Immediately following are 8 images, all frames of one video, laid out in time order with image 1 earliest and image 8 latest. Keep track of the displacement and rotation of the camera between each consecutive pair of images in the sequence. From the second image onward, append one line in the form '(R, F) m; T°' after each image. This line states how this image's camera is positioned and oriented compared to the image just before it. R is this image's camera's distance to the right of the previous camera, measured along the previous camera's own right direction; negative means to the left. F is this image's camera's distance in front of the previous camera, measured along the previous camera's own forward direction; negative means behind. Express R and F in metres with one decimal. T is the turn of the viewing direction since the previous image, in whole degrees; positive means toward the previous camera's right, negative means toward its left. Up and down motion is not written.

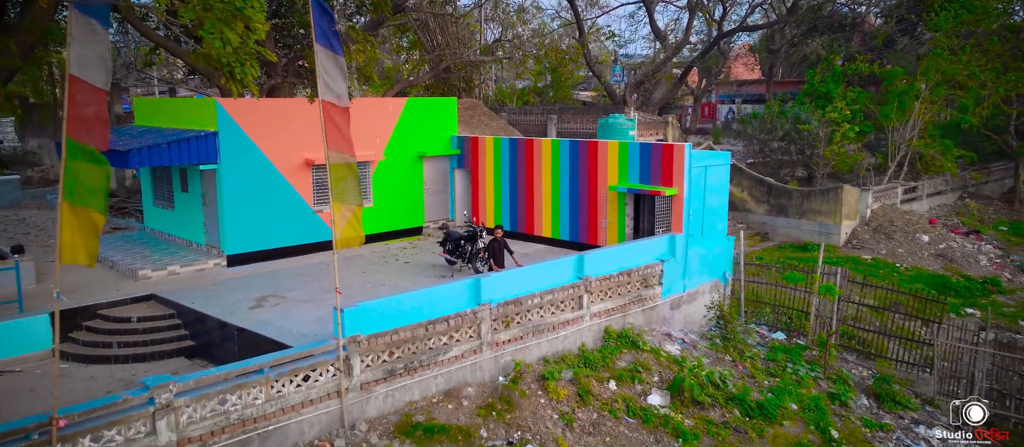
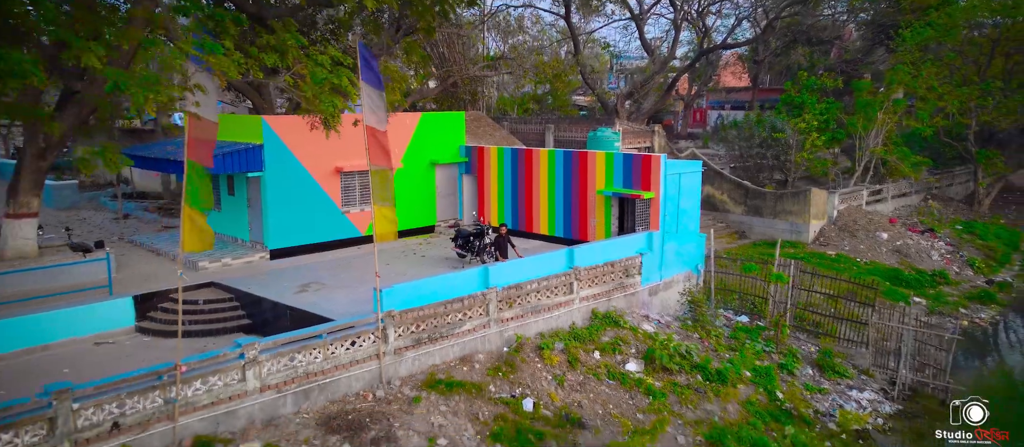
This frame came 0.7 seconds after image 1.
(0.0, -2.1) m; 0°
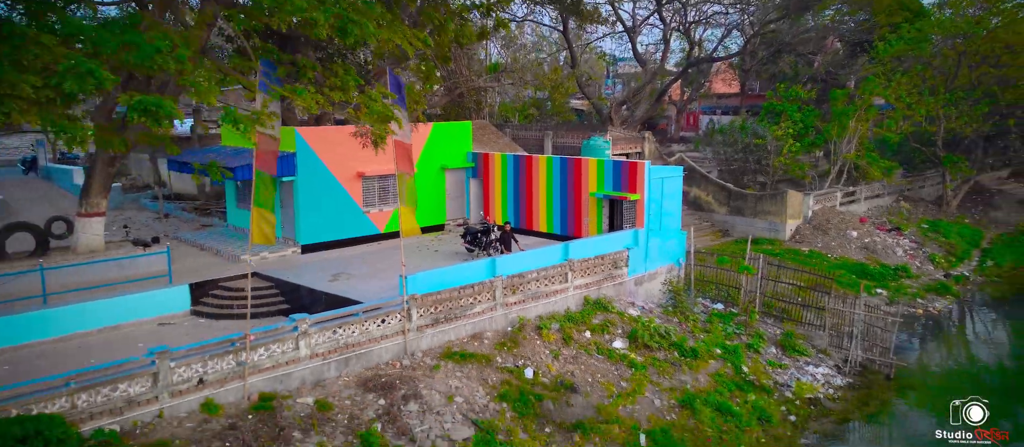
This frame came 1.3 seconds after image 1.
(-0.1, -1.9) m; 0°
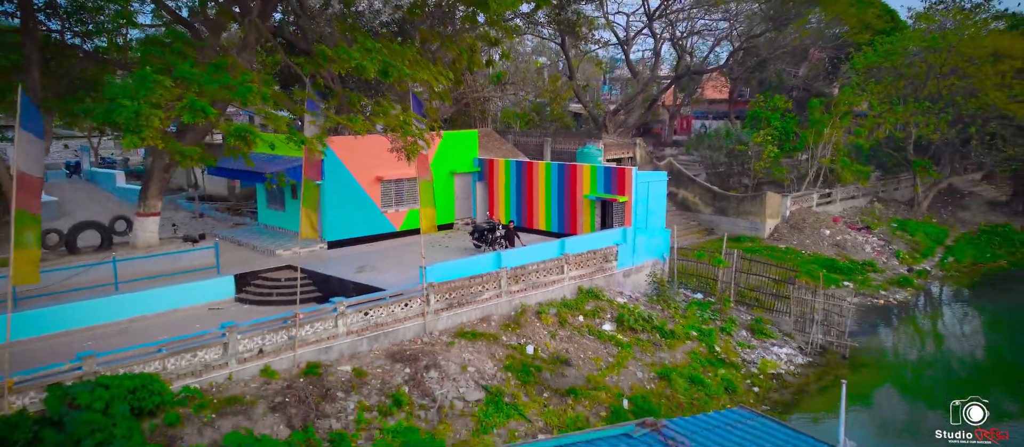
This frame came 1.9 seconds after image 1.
(-0.1, -2.0) m; 0°
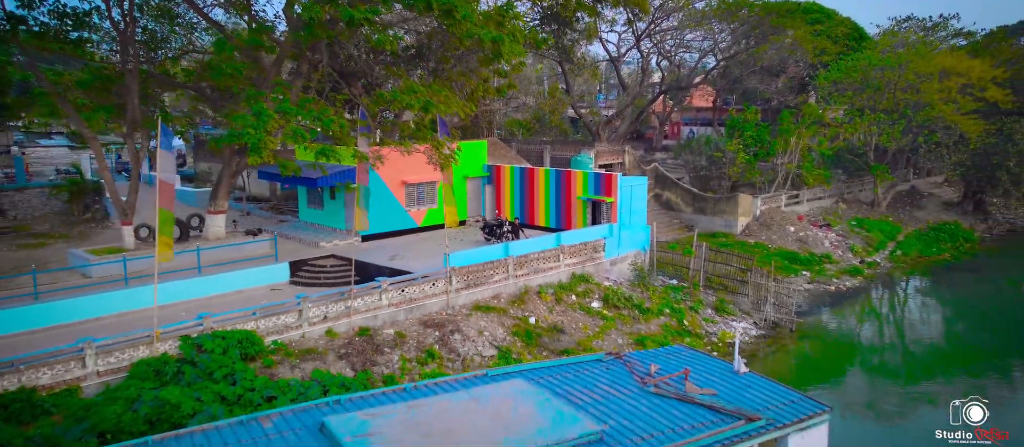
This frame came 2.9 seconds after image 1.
(-0.1, -3.4) m; 0°
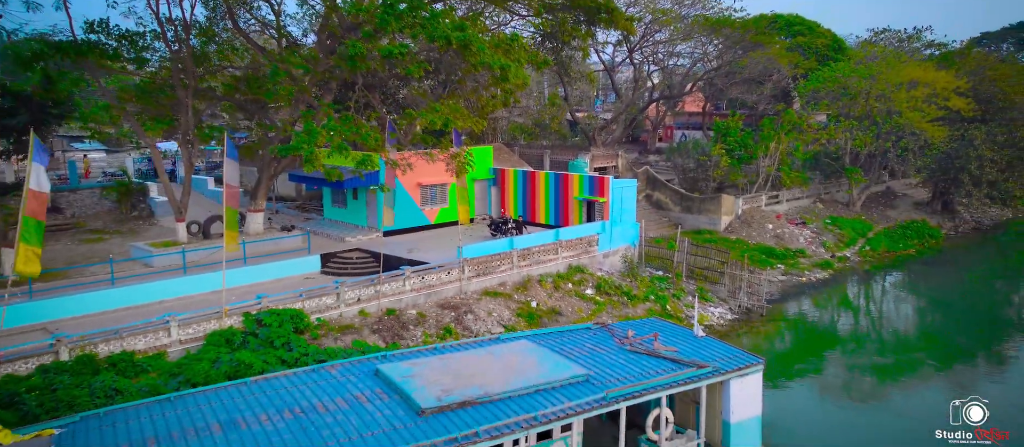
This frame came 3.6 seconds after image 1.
(-0.1, -2.6) m; 0°
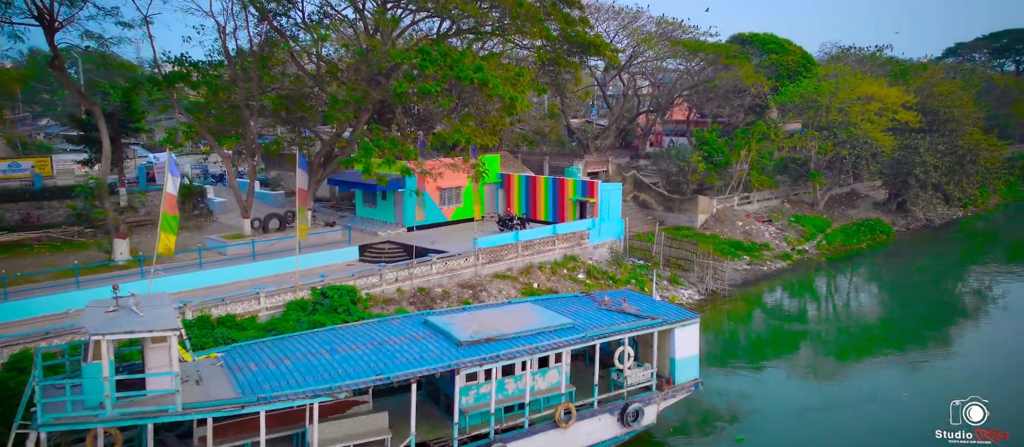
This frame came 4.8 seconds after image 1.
(-0.2, -4.5) m; 0°
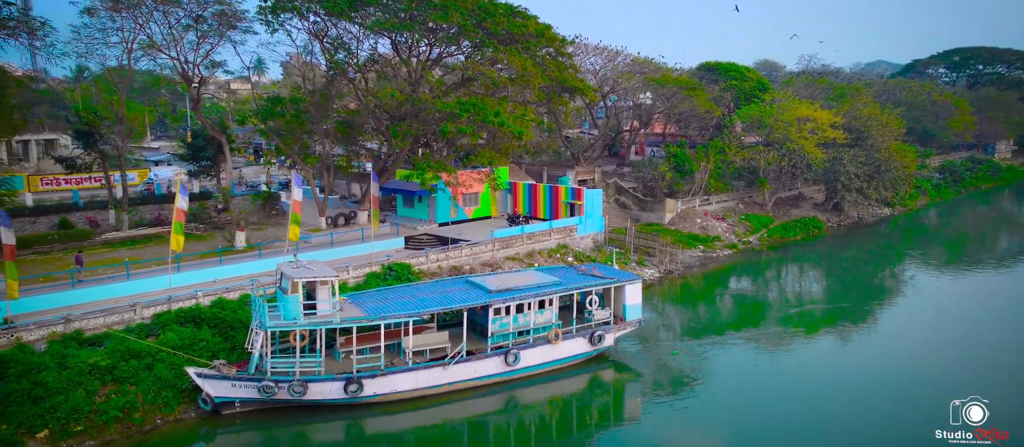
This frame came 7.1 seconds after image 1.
(-0.3, -8.8) m; 0°
